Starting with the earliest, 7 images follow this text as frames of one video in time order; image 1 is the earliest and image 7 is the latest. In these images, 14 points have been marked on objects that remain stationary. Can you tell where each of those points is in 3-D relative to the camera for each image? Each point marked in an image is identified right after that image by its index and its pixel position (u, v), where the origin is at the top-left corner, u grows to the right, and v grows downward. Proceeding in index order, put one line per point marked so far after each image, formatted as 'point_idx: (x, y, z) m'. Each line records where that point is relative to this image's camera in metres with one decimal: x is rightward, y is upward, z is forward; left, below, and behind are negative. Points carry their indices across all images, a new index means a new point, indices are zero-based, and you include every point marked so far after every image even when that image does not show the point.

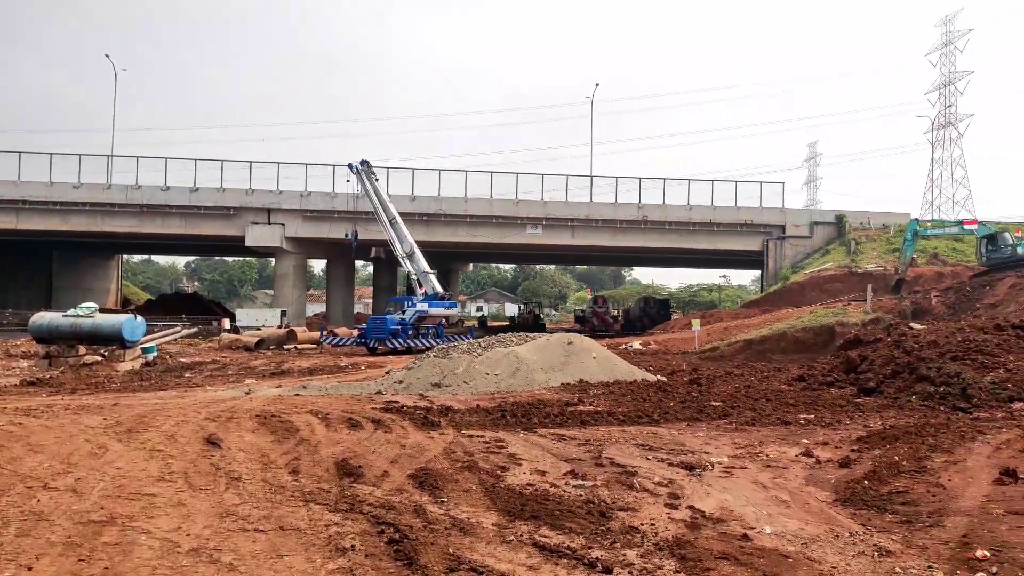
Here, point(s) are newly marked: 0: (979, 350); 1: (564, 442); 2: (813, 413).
0: (+7.6, -1.0, +13.3) m
1: (+0.6, -1.8, +9.6) m
2: (+4.3, -1.8, +11.5) m
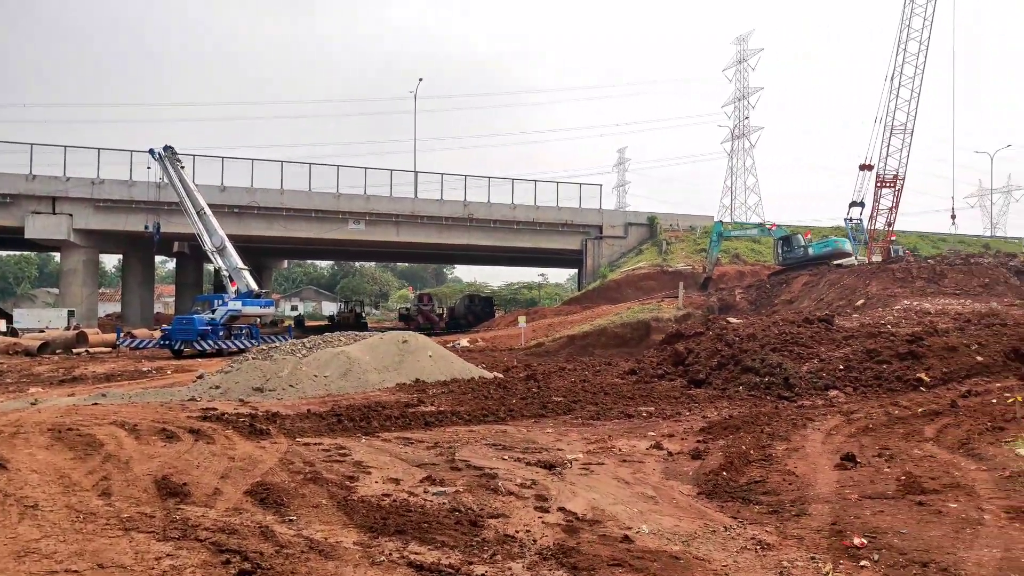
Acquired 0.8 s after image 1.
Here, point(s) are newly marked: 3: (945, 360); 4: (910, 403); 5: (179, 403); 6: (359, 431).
0: (+4.9, -0.9, +14.3) m
1: (-1.1, -1.8, +9.1) m
2: (+2.0, -1.7, +11.8) m
3: (+6.3, -1.1, +11.9) m
4: (+5.2, -1.5, +10.6) m
5: (-5.9, -2.0, +14.5) m
6: (-2.0, -1.8, +10.5) m
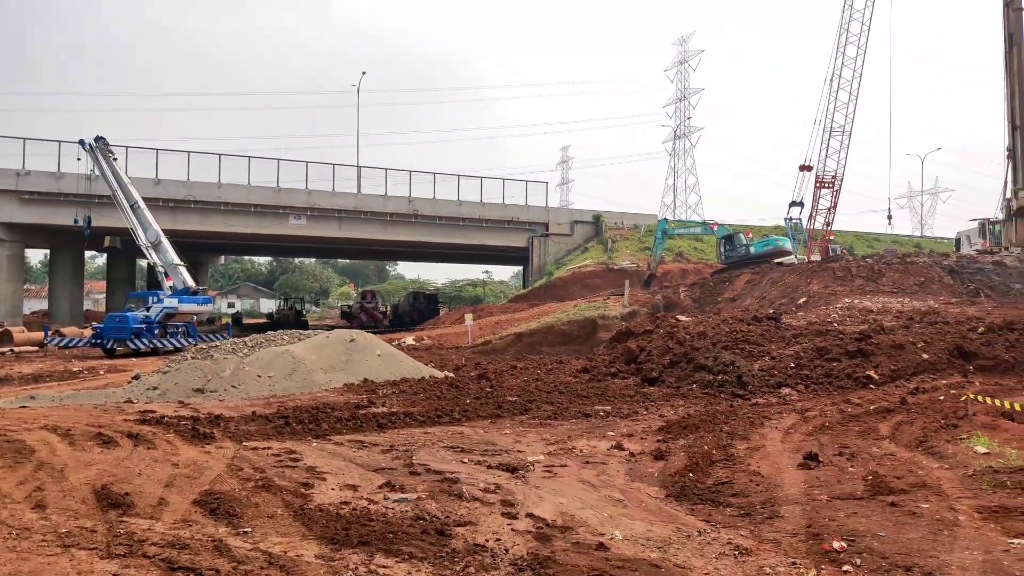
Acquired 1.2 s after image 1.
0: (+4.1, -0.9, +14.4) m
1: (-1.6, -1.7, +8.8) m
2: (+1.4, -1.7, +11.7) m
3: (+5.6, -1.0, +12.1) m
4: (+4.6, -1.5, +10.8) m
5: (-6.8, -2.0, +13.9) m
6: (-2.5, -1.8, +10.1) m
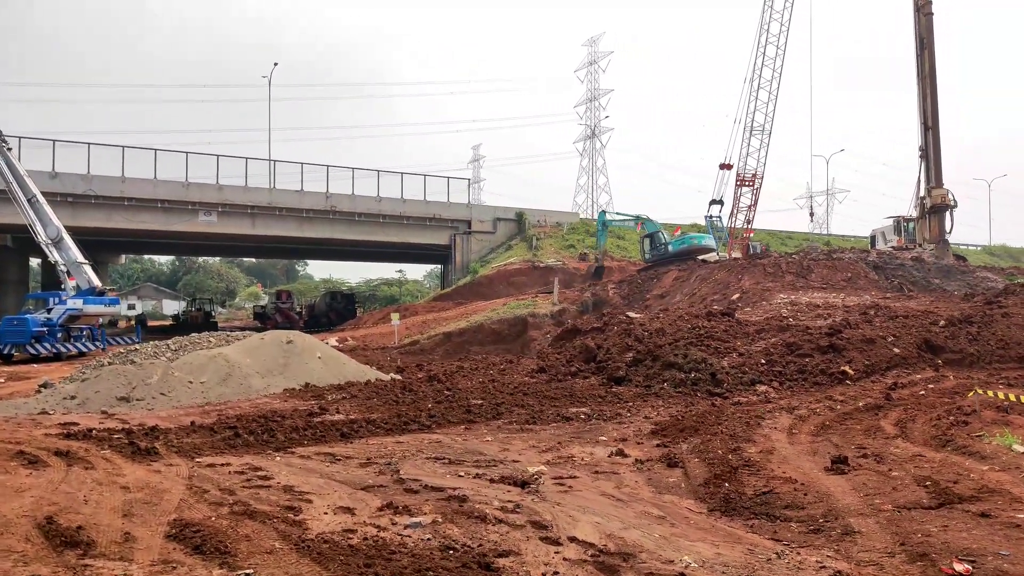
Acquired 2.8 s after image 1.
0: (+3.4, -0.8, +14.0) m
1: (-1.7, -1.7, +7.9) m
2: (+1.0, -1.6, +11.1) m
3: (+5.1, -0.9, +11.9) m
4: (+4.3, -1.4, +10.5) m
5: (-7.4, -2.0, +12.4) m
6: (-2.7, -1.8, +9.1) m
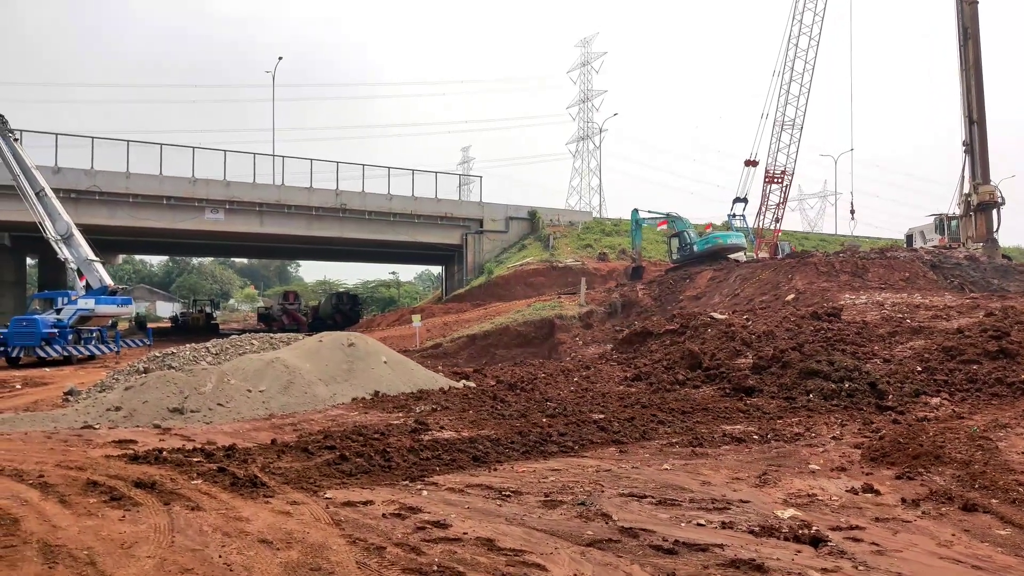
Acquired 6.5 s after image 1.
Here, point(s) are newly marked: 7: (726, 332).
0: (+5.0, -0.8, +12.5) m
1: (0.0, -1.6, +6.2) m
2: (+2.6, -1.6, +9.5) m
3: (+6.7, -0.9, +10.4) m
4: (+5.9, -1.3, +8.9) m
5: (-5.8, -1.9, +10.7) m
6: (-1.1, -1.7, +7.5) m
7: (+3.8, -0.8, +14.9) m
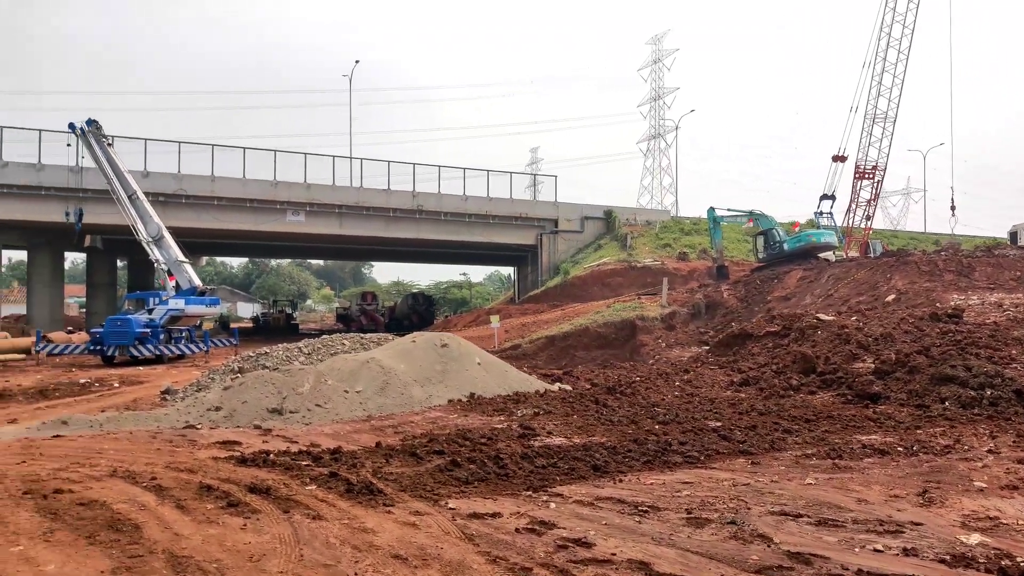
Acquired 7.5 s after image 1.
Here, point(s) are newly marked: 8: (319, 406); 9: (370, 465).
0: (+6.4, -0.8, +11.5) m
1: (+1.0, -1.6, +5.7) m
2: (+3.8, -1.5, +8.7) m
3: (+8.0, -0.9, +9.3) m
4: (+7.1, -1.3, +8.0) m
5: (-4.4, -1.9, +10.7) m
6: (0.0, -1.7, +7.1) m
7: (+5.5, -0.8, +14.1) m
8: (-2.8, -1.7, +11.9) m
9: (-1.4, -1.8, +8.2) m
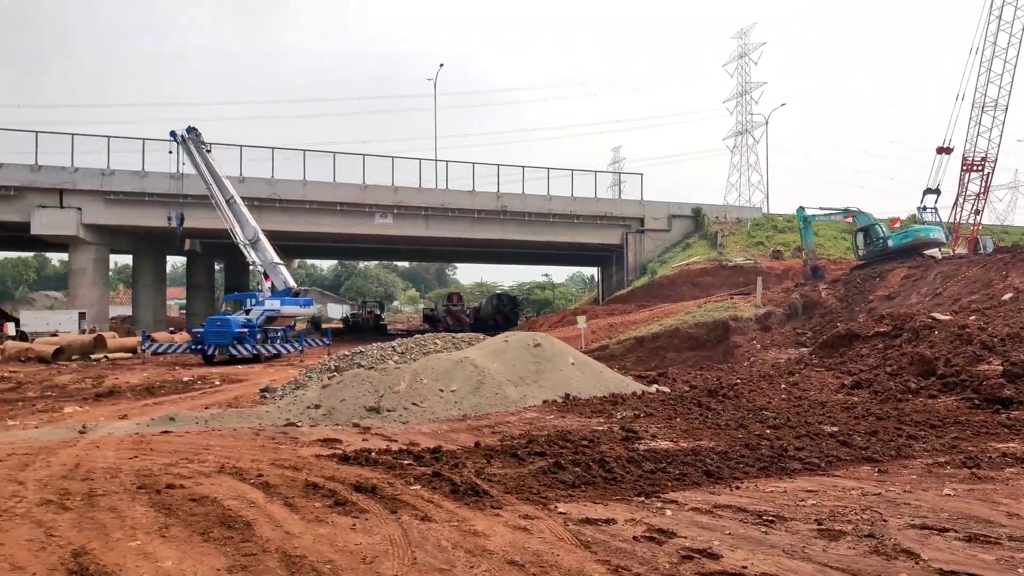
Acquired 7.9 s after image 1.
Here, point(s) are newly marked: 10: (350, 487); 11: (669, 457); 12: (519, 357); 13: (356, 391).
0: (+7.8, -0.7, +10.6) m
1: (+1.7, -1.6, +5.4) m
2: (+4.9, -1.5, +8.1) m
3: (+9.1, -0.8, +8.2) m
4: (+8.0, -1.3, +7.0) m
5: (-3.1, -1.9, +10.8) m
6: (+0.9, -1.7, +6.8) m
7: (+7.1, -0.8, +13.2) m
8: (-1.4, -1.7, +11.9) m
9: (-0.4, -1.7, +8.1) m
10: (-1.4, -1.7, +6.9) m
11: (+1.5, -1.6, +8.0) m
12: (+0.1, -1.2, +13.9) m
13: (-2.3, -1.5, +12.0) m
